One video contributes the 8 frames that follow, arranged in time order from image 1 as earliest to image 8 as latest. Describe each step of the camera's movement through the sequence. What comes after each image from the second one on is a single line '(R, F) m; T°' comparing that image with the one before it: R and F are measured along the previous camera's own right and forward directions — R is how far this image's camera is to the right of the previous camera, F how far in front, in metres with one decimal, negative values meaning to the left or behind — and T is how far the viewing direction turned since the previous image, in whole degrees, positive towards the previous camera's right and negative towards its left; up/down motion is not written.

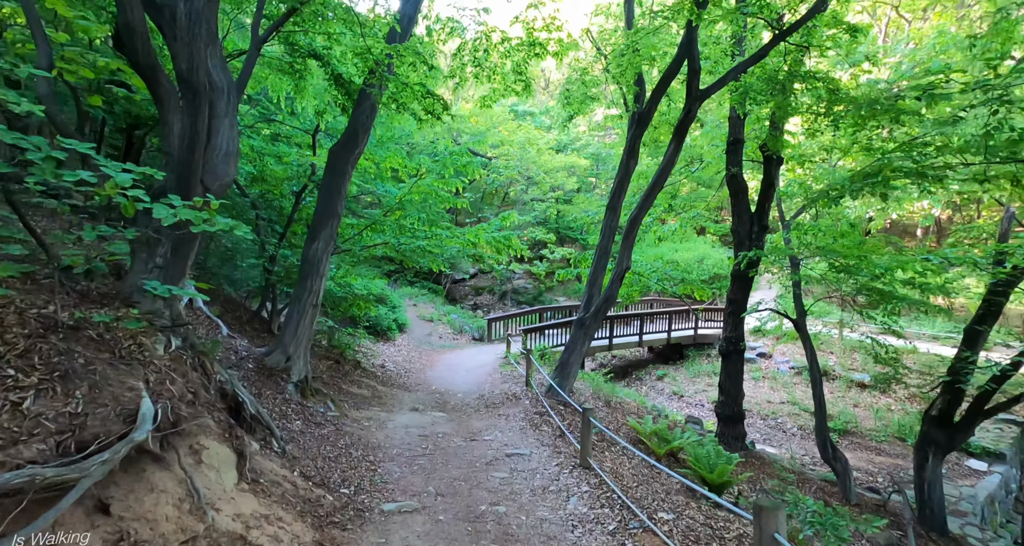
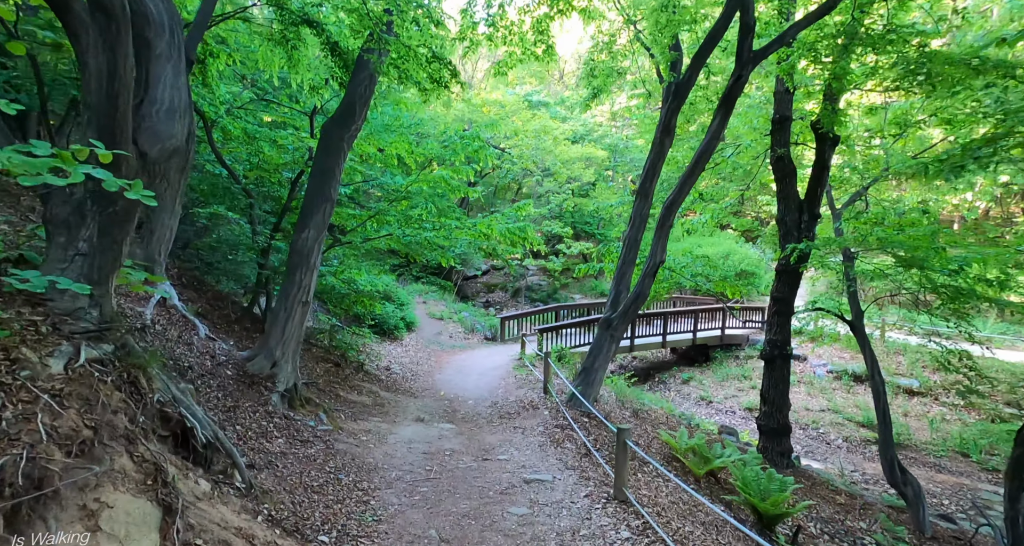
(-0.1, +1.1) m; -1°
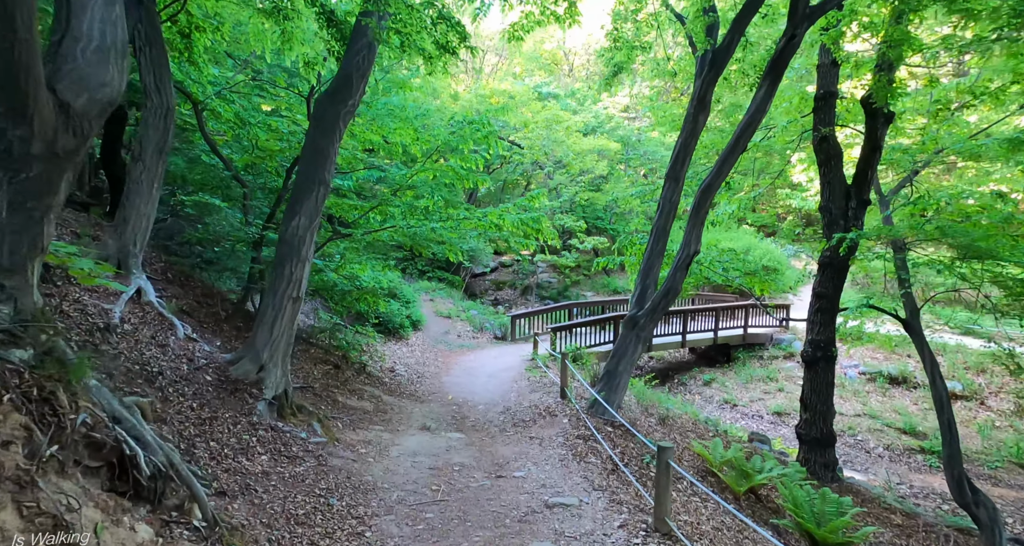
(-0.1, +0.8) m; -1°
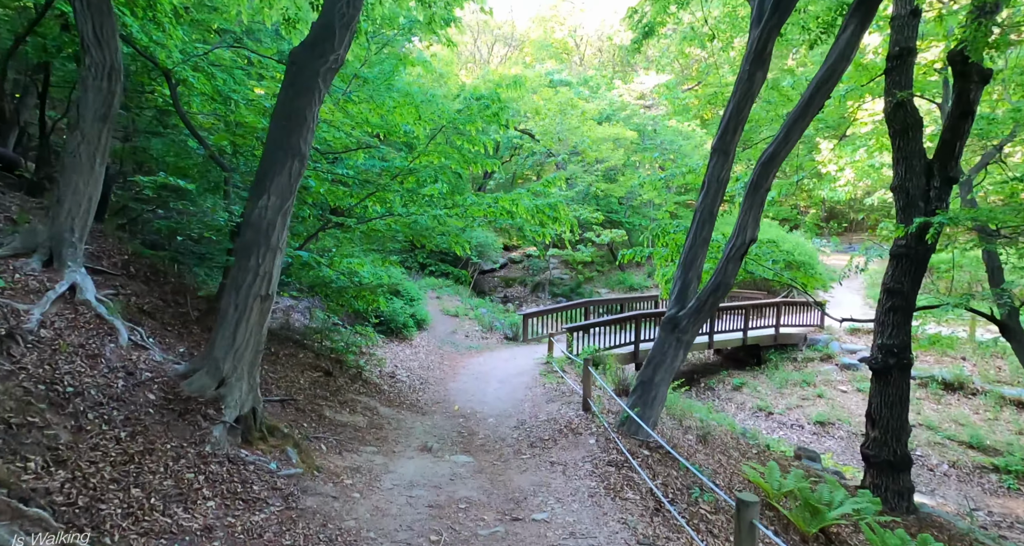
(-0.1, +1.2) m; -1°
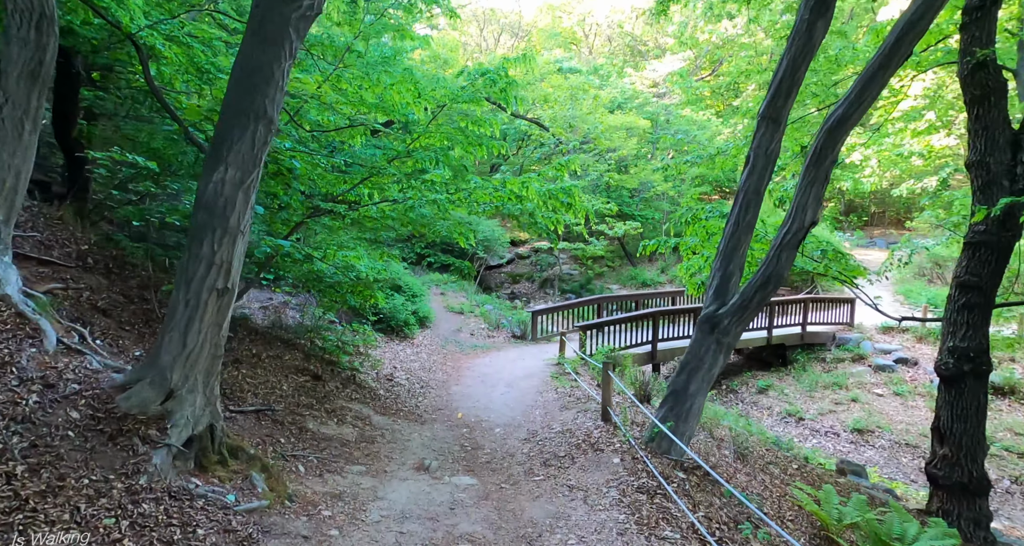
(0.0, +1.0) m; -1°
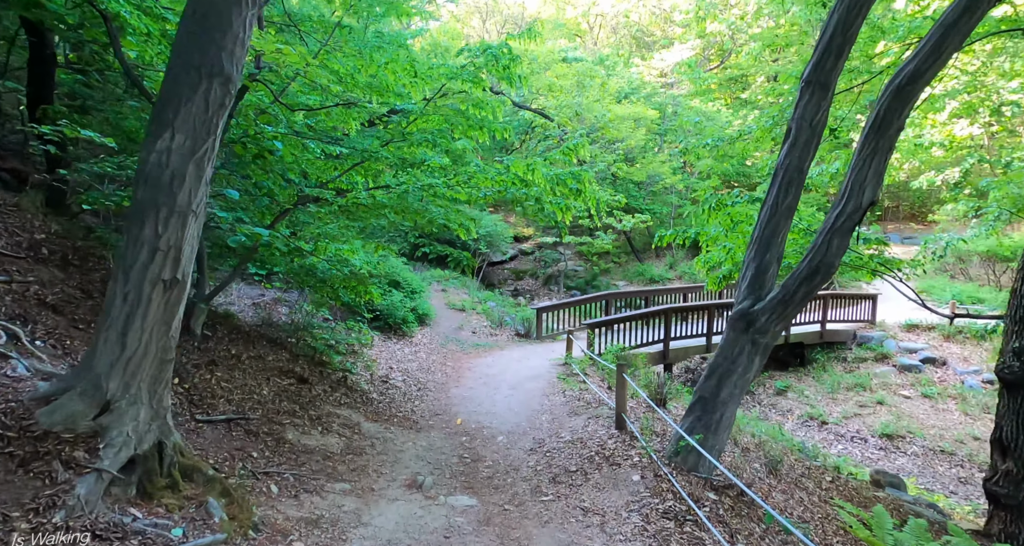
(0.0, +0.7) m; 0°
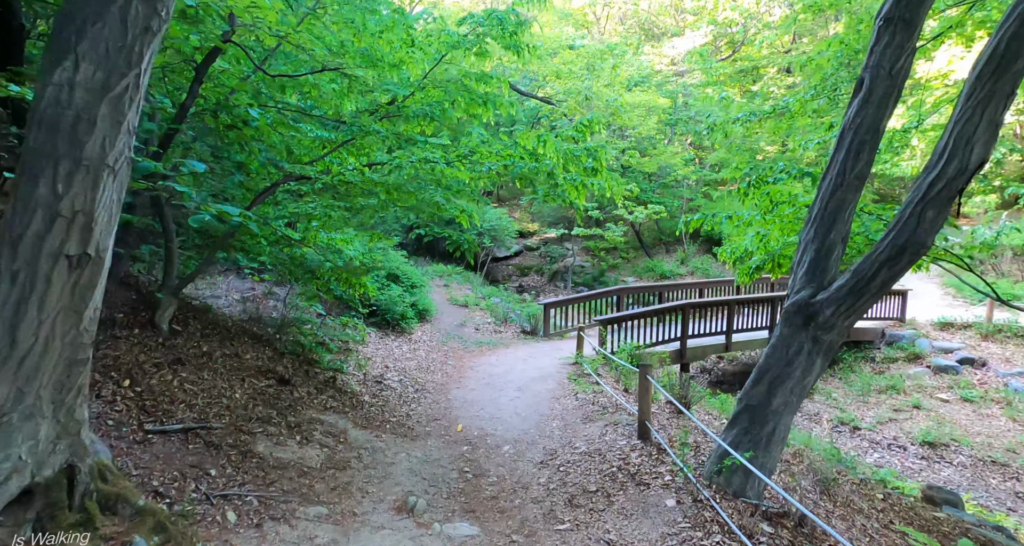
(0.0, +0.8) m; 0°
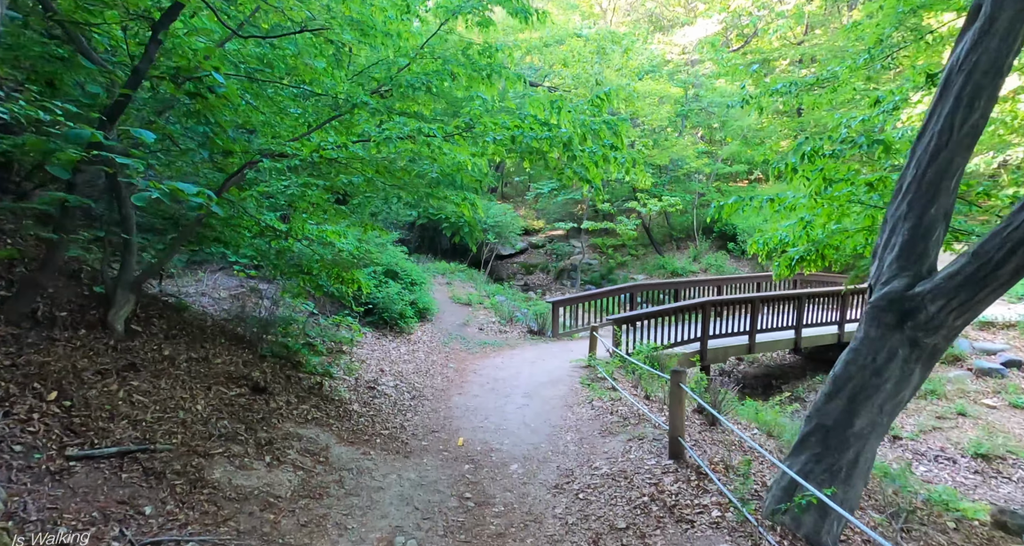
(0.0, +0.9) m; 0°
